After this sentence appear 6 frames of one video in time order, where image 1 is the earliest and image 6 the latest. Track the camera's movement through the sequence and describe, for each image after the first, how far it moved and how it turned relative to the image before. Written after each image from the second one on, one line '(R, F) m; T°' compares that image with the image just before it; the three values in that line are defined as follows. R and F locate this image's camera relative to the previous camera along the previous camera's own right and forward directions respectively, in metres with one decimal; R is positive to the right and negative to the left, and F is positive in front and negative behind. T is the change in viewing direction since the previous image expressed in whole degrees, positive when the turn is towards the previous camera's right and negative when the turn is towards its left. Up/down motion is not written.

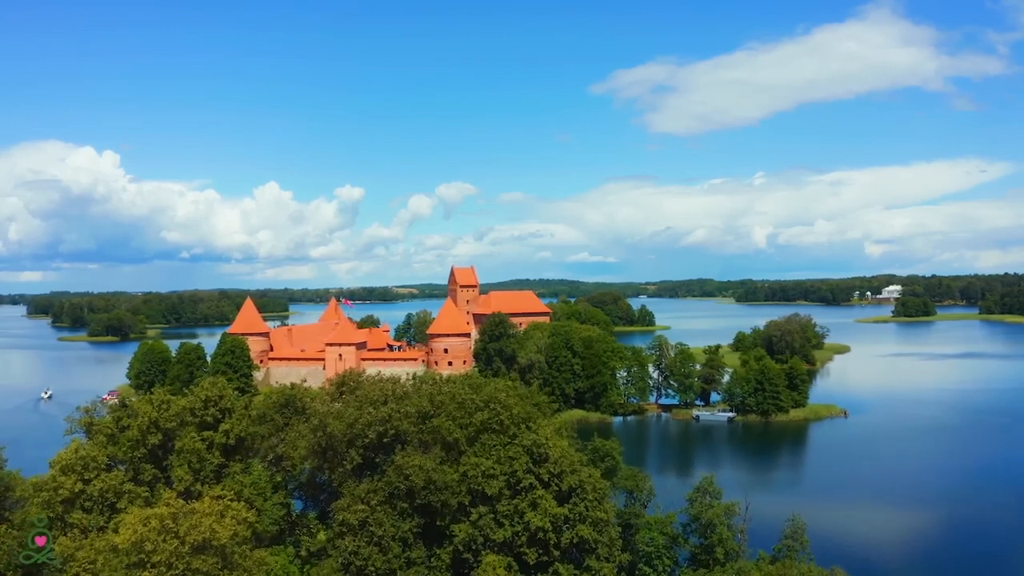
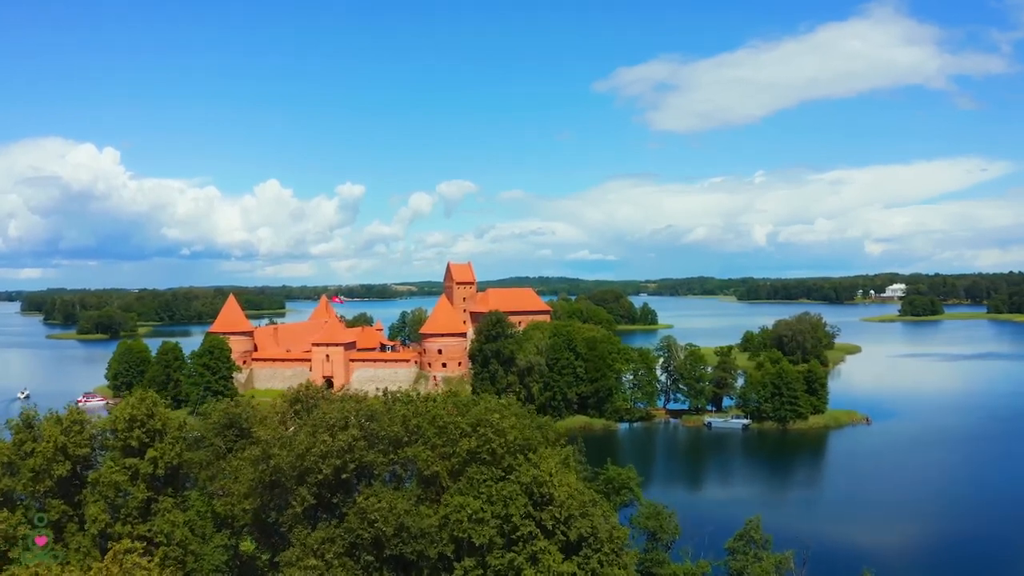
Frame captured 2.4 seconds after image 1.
(+0.1, +3.3) m; 0°
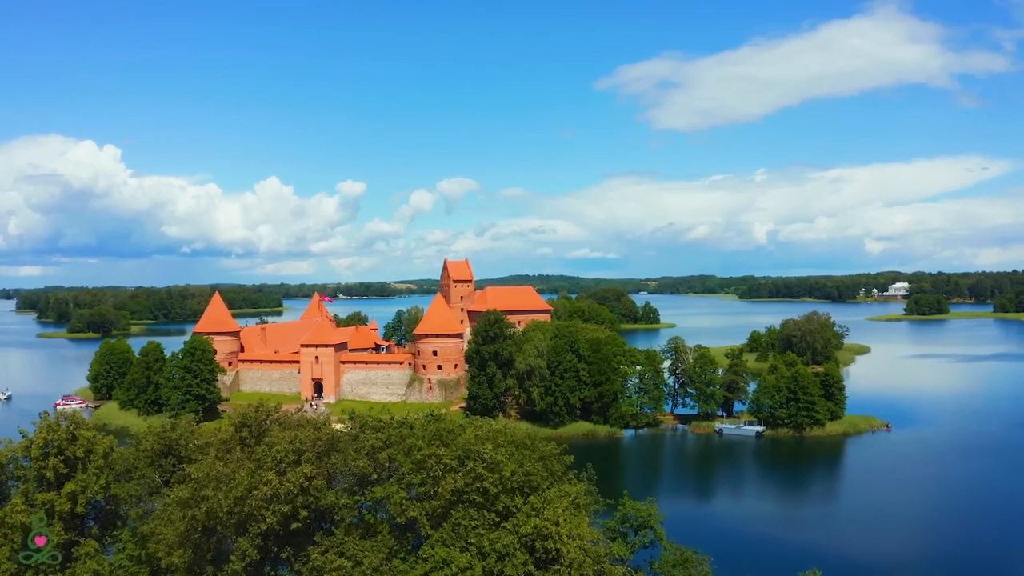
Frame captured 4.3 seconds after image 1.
(+0.1, +2.6) m; 0°
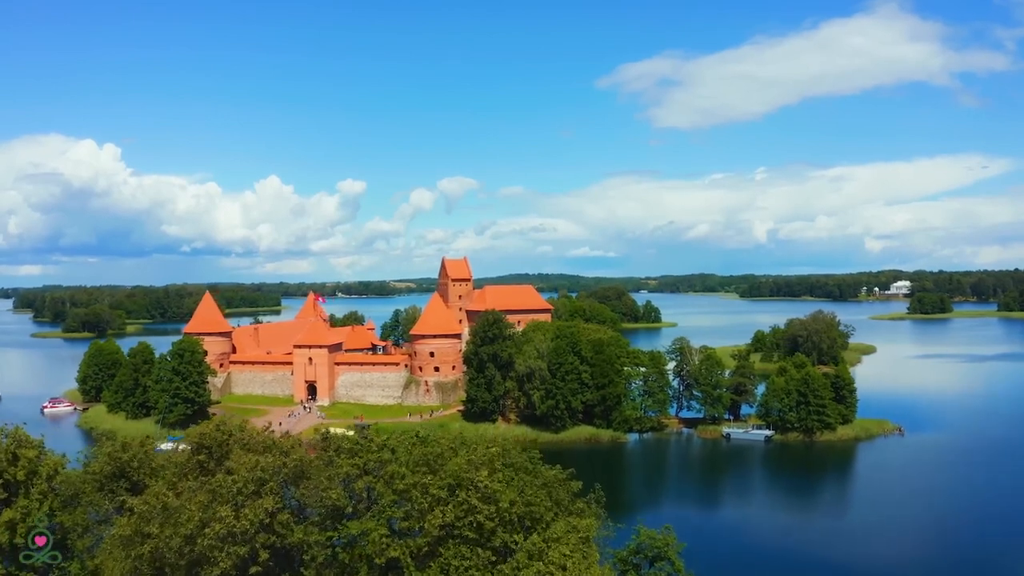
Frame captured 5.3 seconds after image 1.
(0.0, +1.5) m; 0°
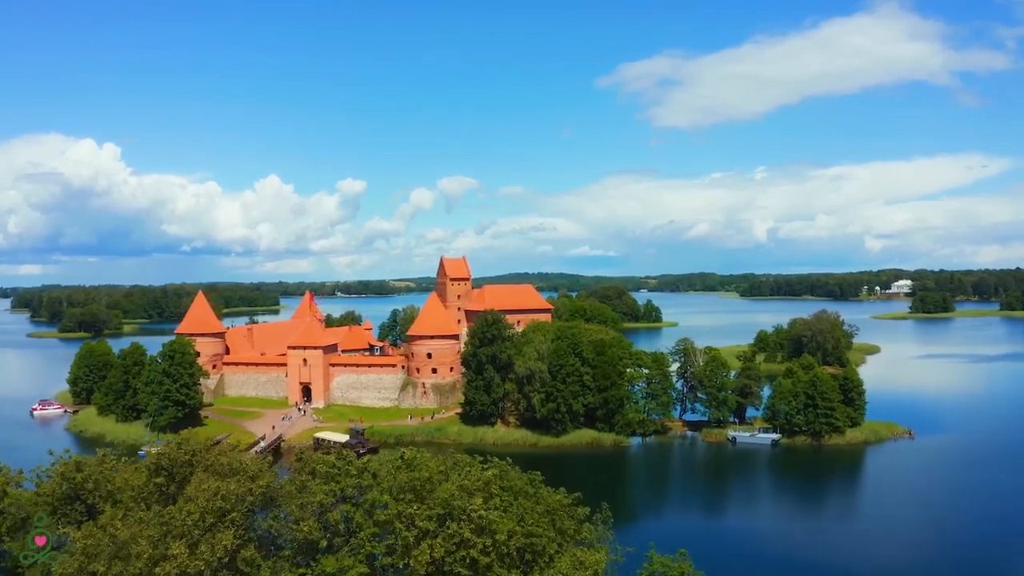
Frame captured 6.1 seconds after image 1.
(0.0, +1.1) m; 0°
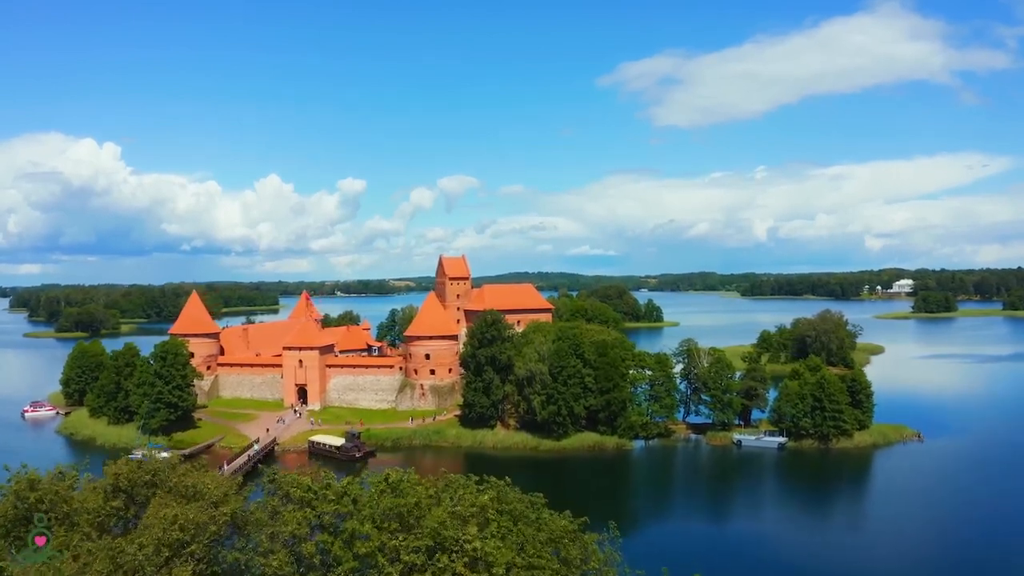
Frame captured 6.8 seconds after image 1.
(0.0, +0.9) m; 0°
